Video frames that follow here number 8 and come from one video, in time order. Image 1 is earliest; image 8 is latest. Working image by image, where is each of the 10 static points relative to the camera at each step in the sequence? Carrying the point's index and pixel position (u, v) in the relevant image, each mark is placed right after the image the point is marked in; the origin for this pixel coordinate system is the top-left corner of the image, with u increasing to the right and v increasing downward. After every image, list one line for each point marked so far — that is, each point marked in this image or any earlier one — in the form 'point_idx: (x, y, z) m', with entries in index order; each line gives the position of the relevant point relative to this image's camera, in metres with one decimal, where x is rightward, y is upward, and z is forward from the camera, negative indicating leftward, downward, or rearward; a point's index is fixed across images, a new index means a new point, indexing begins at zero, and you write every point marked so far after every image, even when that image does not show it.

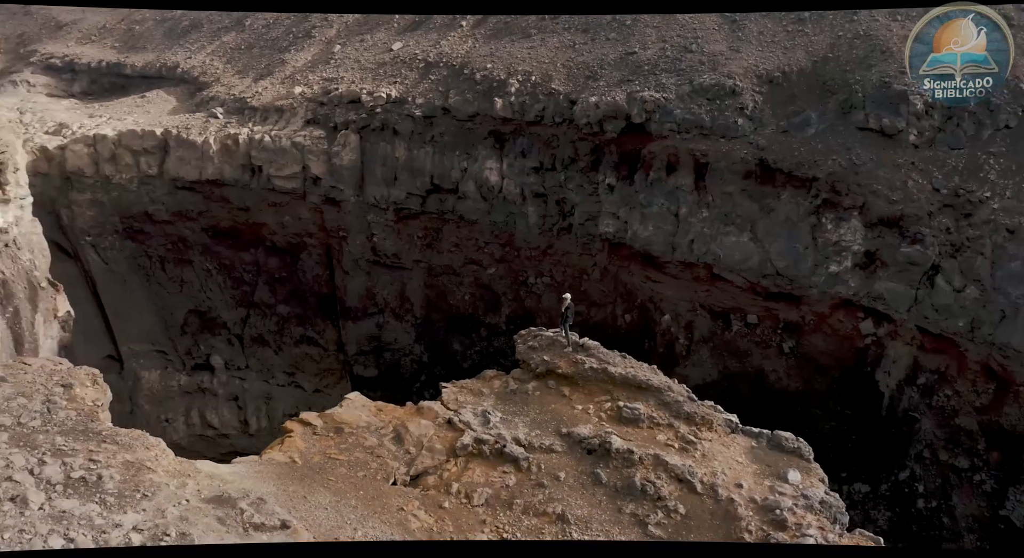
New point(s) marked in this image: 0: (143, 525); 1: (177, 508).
0: (-1.9, -1.2, +3.4) m
1: (-1.8, -1.2, +3.6) m
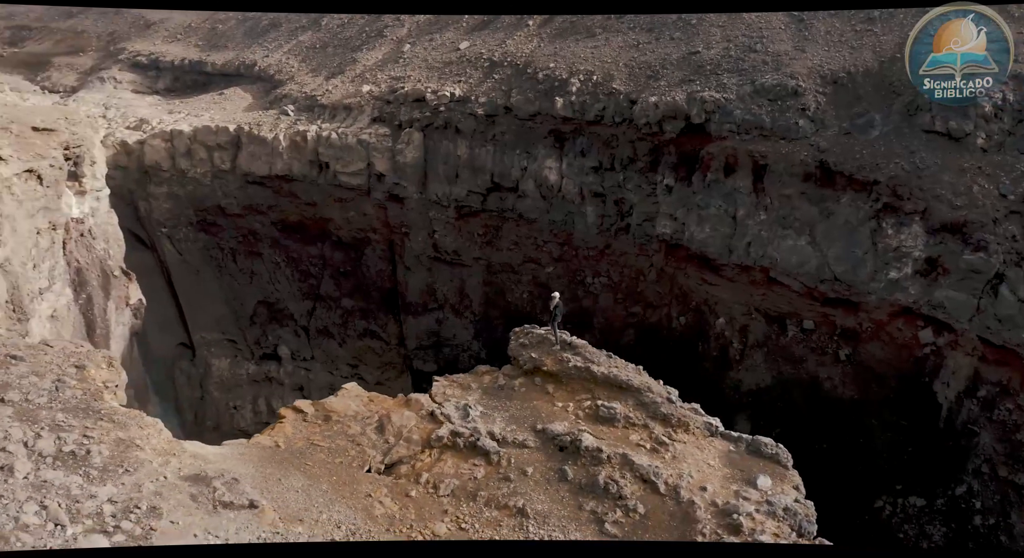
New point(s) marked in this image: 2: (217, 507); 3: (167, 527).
0: (-2.1, -1.1, +3.6) m
1: (-2.0, -1.1, +3.8) m
2: (-1.6, -1.2, +3.7) m
3: (-1.9, -1.3, +3.6) m
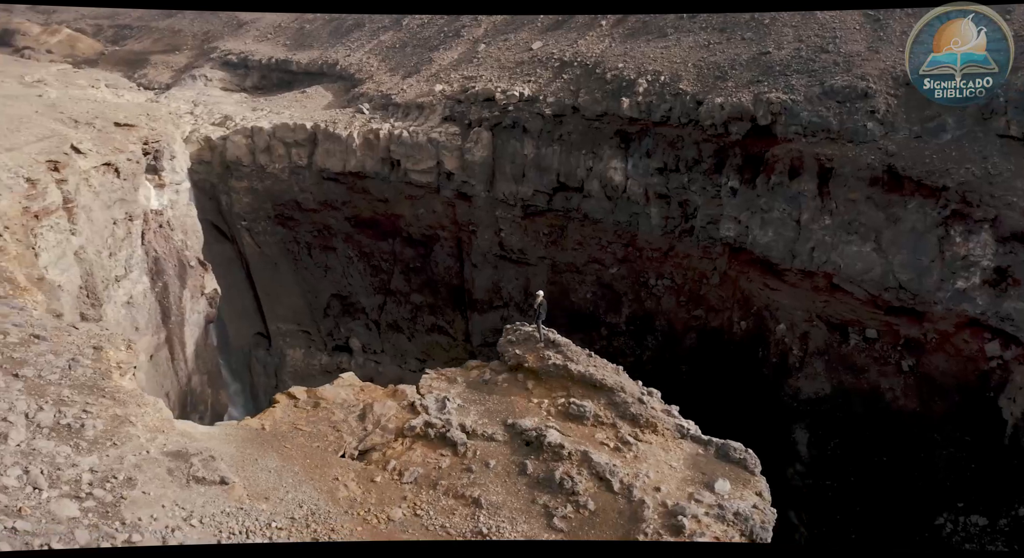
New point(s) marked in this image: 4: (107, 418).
0: (-2.3, -1.1, +3.9) m
1: (-2.2, -1.0, +4.1) m
2: (-1.8, -1.2, +4.0) m
3: (-2.1, -1.2, +3.9) m
4: (-2.5, -0.9, +4.4) m
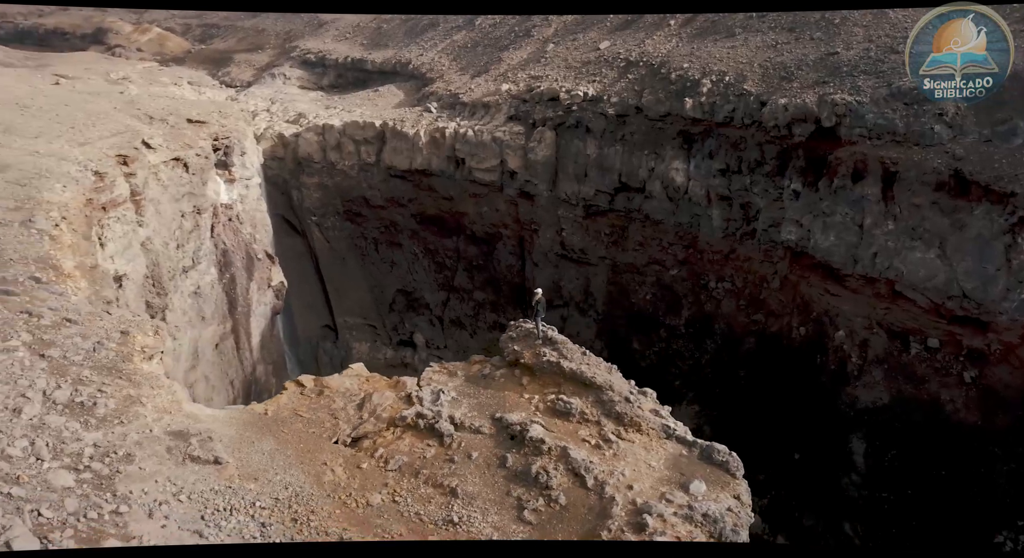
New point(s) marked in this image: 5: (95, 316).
0: (-2.4, -1.0, +4.2) m
1: (-2.3, -1.0, +4.3) m
2: (-2.0, -1.1, +4.2) m
3: (-2.3, -1.1, +4.1) m
4: (-2.6, -0.8, +4.6) m
5: (-3.5, -0.3, +5.9) m
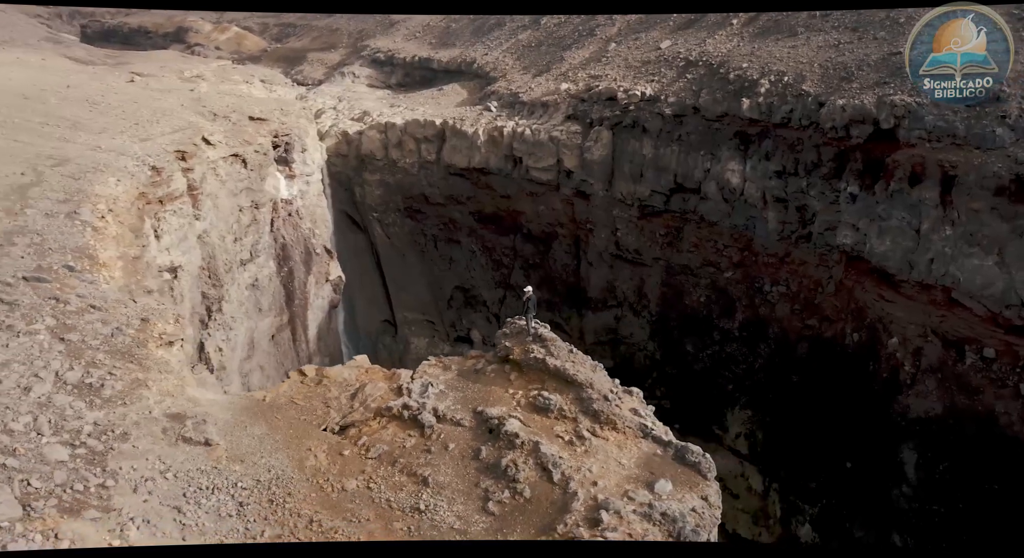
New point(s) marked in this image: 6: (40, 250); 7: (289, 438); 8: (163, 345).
0: (-2.6, -0.9, +4.4) m
1: (-2.4, -0.9, +4.6) m
2: (-2.1, -1.0, +4.4) m
3: (-2.4, -1.1, +4.4) m
4: (-2.7, -0.7, +4.9) m
5: (-3.5, -0.2, +6.3) m
6: (-4.8, +0.3, +7.3) m
7: (-1.5, -1.1, +4.7) m
8: (-3.0, -0.6, +6.0) m
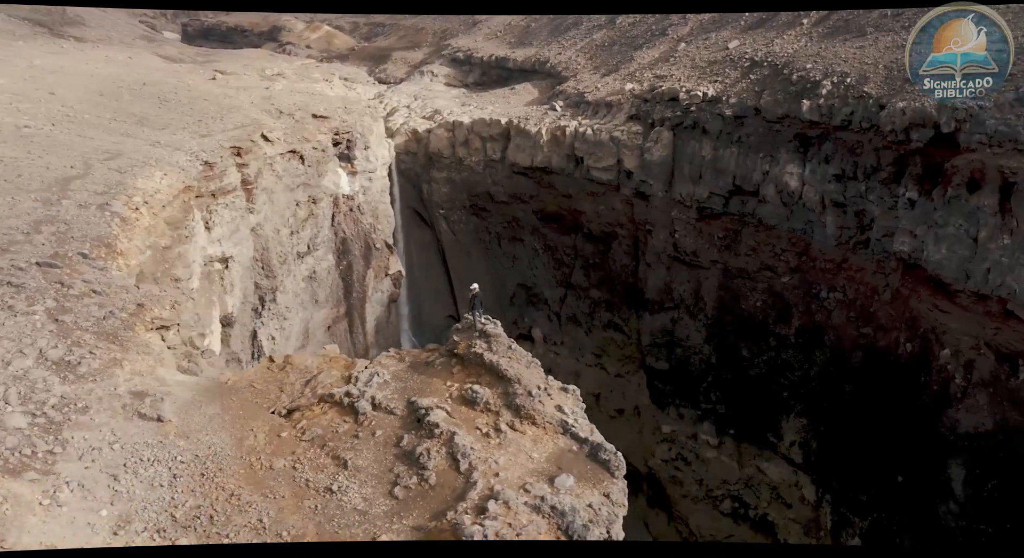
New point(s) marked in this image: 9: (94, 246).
0: (-3.1, -0.8, +4.9) m
1: (-2.9, -0.8, +5.0) m
2: (-2.6, -1.0, +4.8) m
3: (-2.9, -1.0, +4.8) m
4: (-3.1, -0.6, +5.4) m
5: (-3.8, -0.1, +6.8) m
6: (-5.0, +0.5, +7.9) m
7: (-2.0, -1.0, +5.1) m
8: (-3.3, -0.5, +6.5) m
9: (-4.6, +0.4, +7.9) m
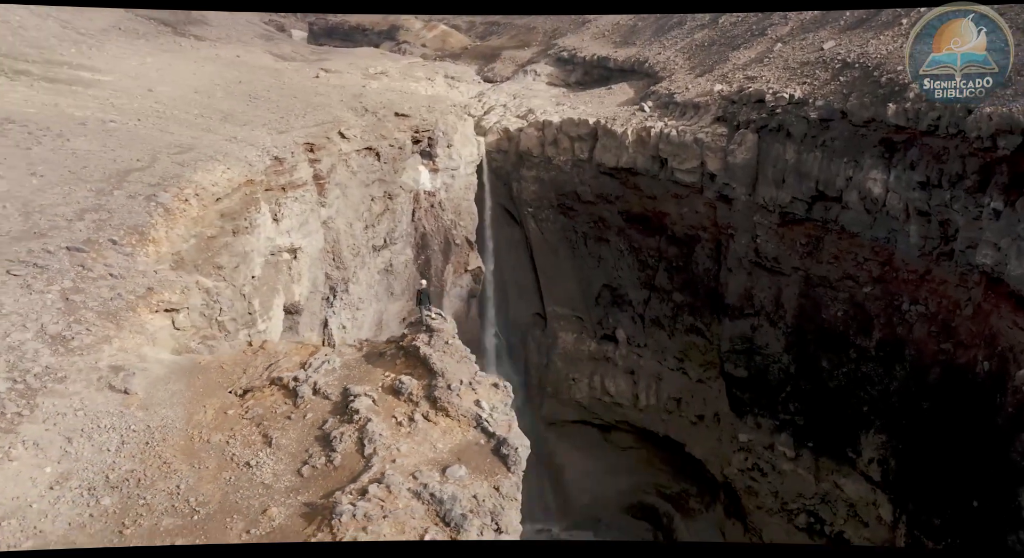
0: (-3.5, -0.7, +5.5) m
1: (-3.3, -0.7, +5.6) m
2: (-3.1, -0.8, +5.4) m
3: (-3.4, -0.9, +5.4) m
4: (-3.5, -0.5, +6.0) m
5: (-4.0, +0.1, +7.4) m
6: (-5.1, +0.7, +8.7) m
7: (-2.4, -0.9, +5.5) m
8: (-3.6, -0.3, +7.1) m
9: (-4.7, +0.5, +8.6) m
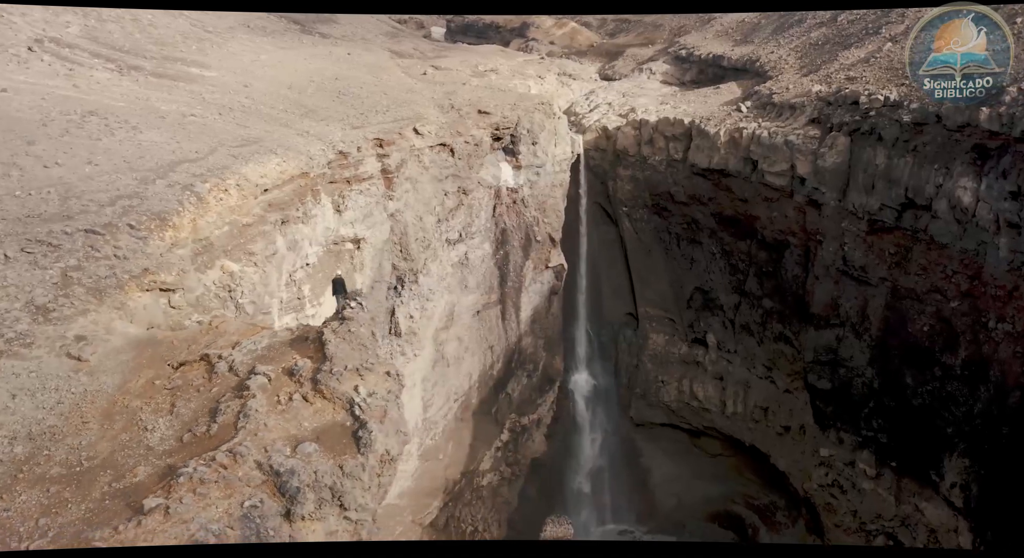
0: (-4.3, -0.5, +6.2) m
1: (-4.1, -0.5, +6.3) m
2: (-3.8, -0.7, +6.1) m
3: (-4.1, -0.7, +6.1) m
4: (-4.2, -0.3, +6.7) m
5: (-4.5, +0.3, +8.3) m
6: (-5.3, +0.9, +9.7) m
7: (-3.2, -0.8, +6.2) m
8: (-4.1, -0.1, +7.9) m
9: (-5.0, +0.8, +9.5) m
